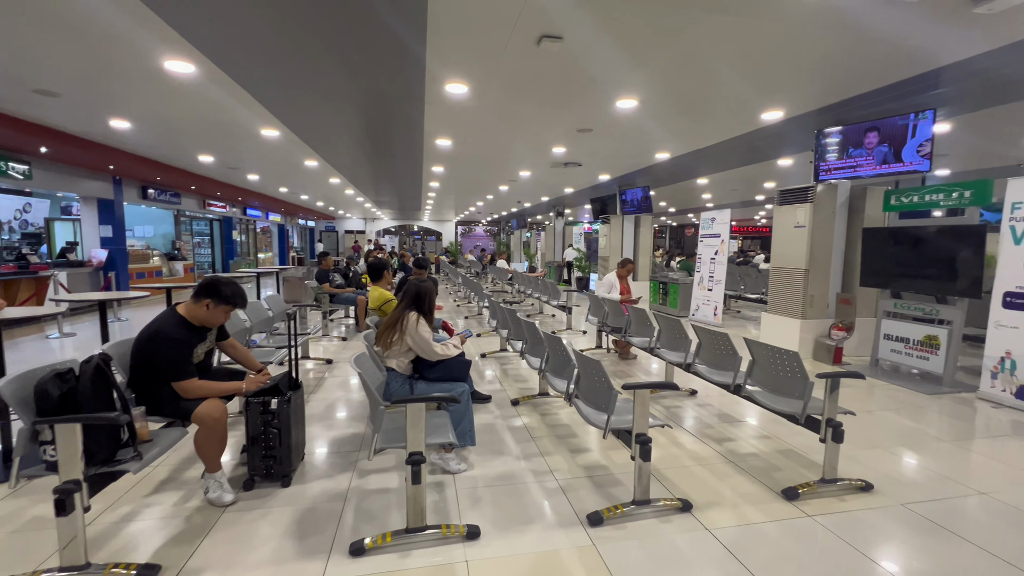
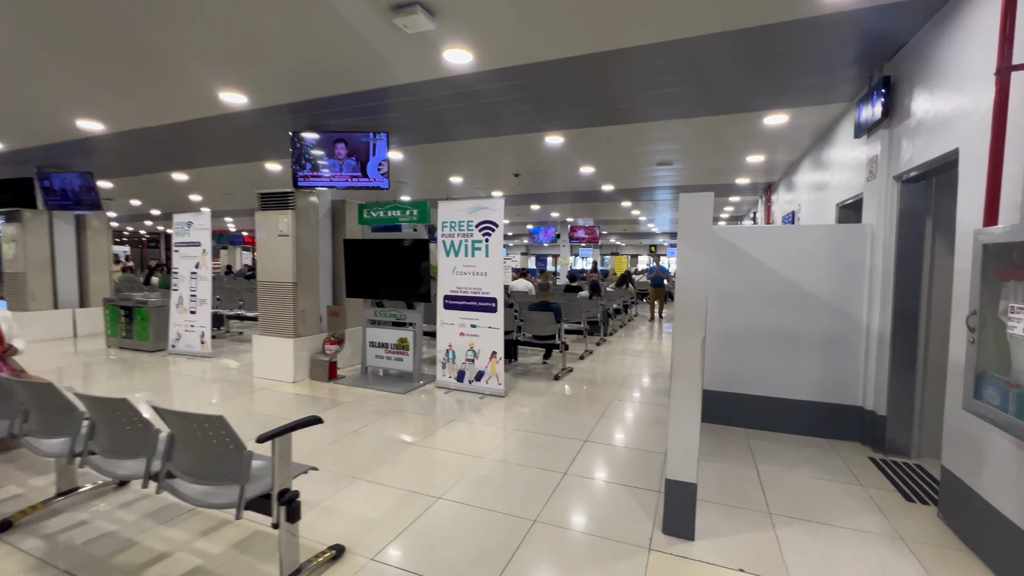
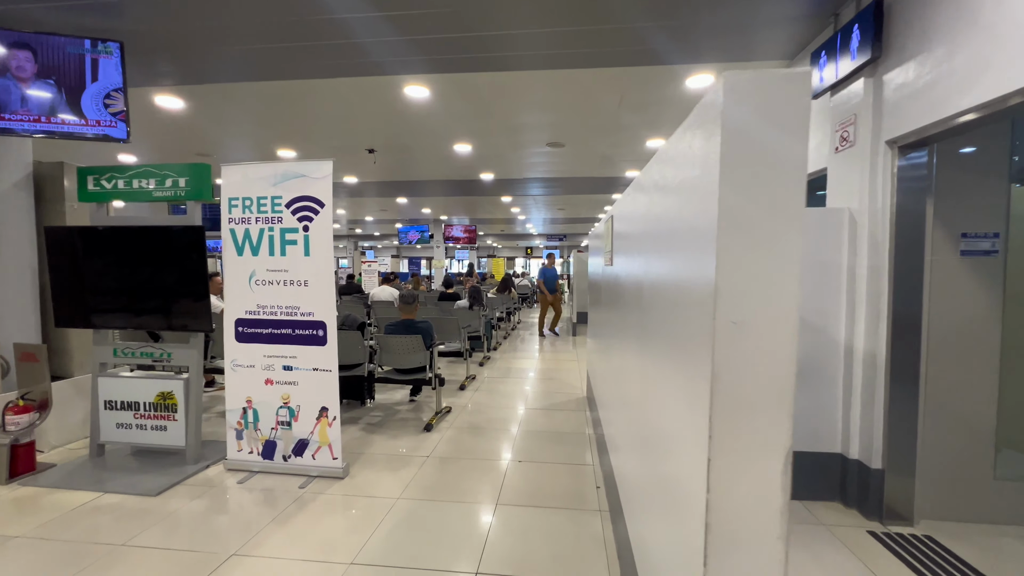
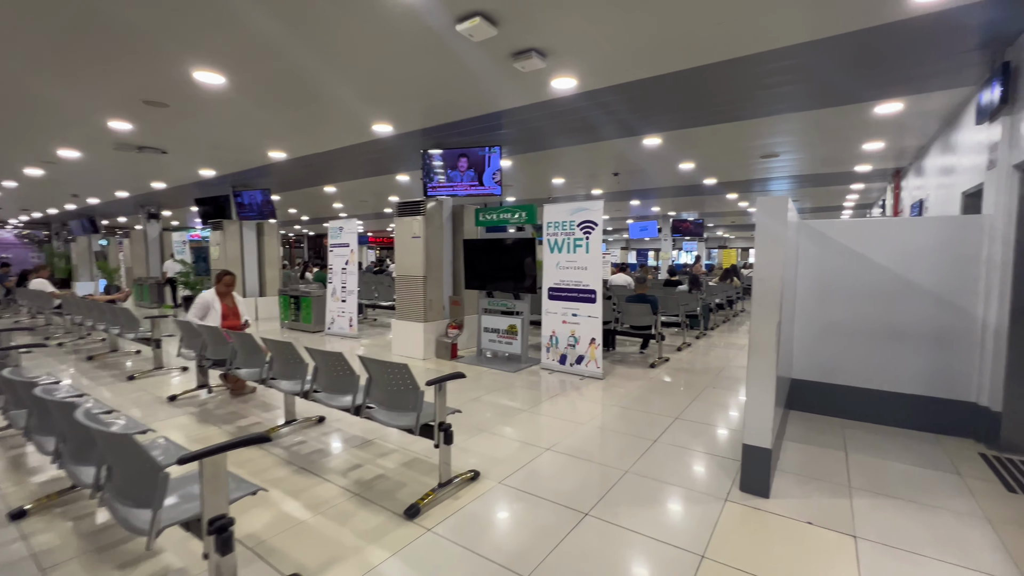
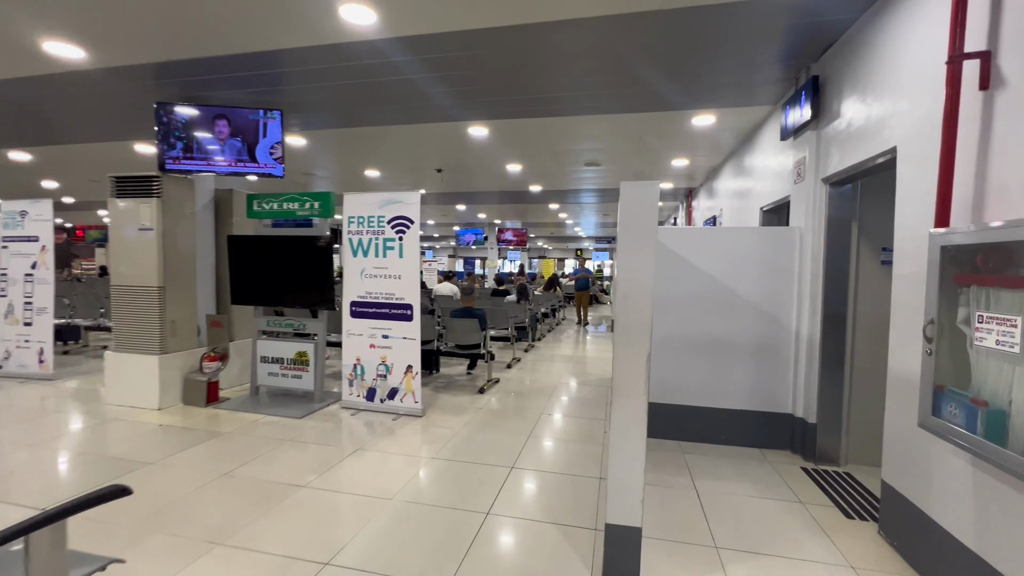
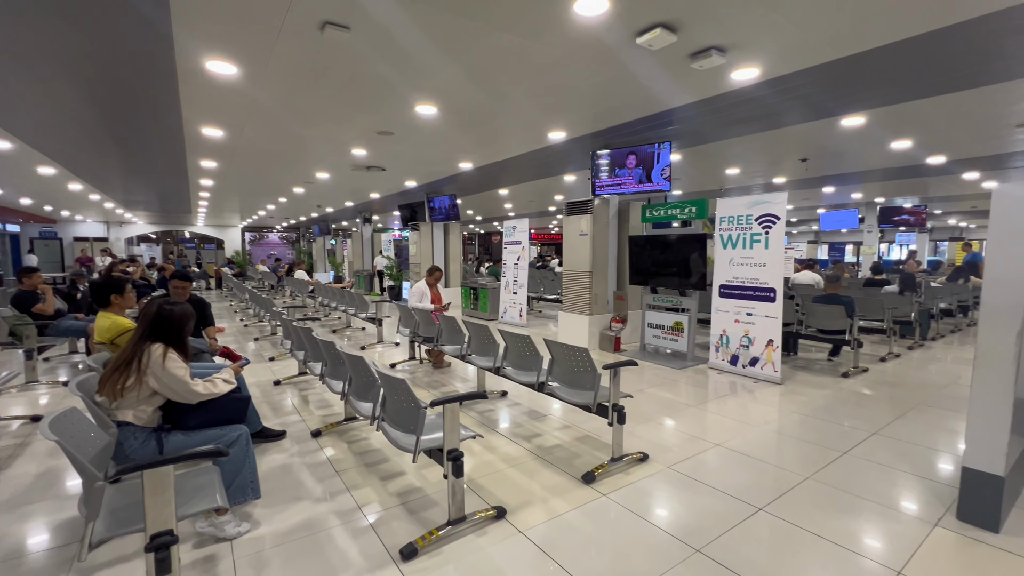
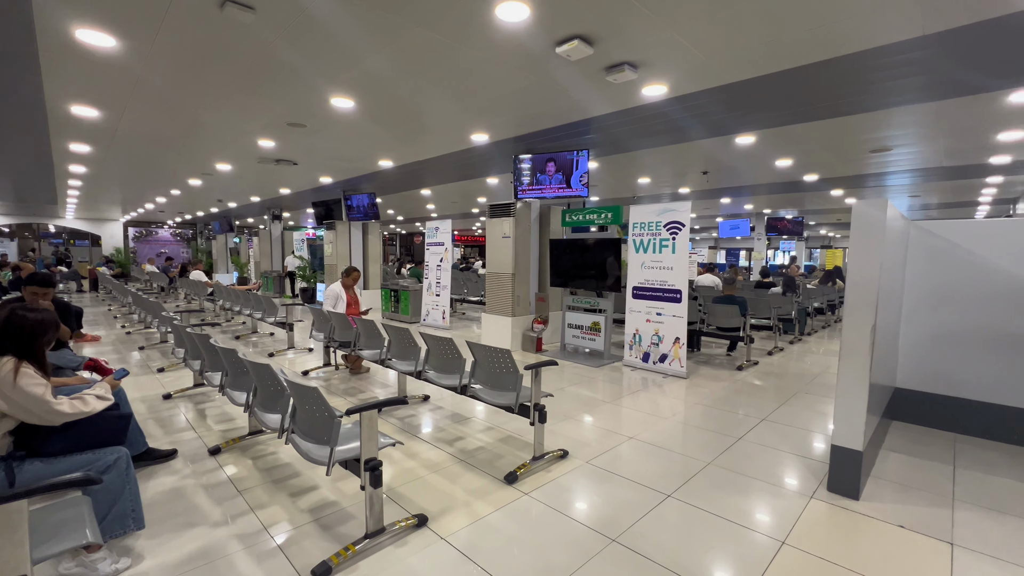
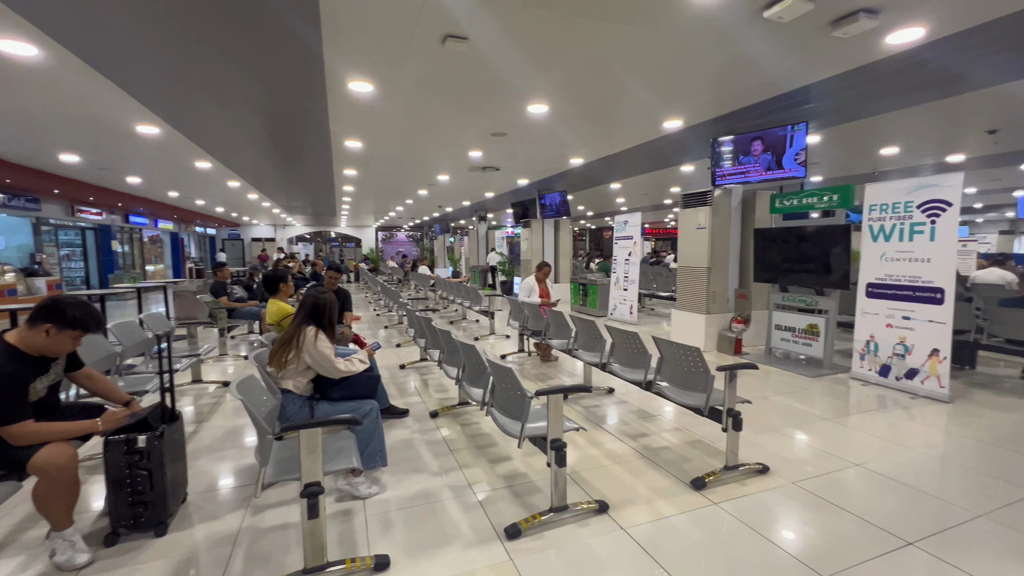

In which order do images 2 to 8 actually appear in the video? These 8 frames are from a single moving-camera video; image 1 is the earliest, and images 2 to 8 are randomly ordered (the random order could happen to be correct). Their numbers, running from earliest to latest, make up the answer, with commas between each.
8, 6, 7, 4, 2, 5, 3
